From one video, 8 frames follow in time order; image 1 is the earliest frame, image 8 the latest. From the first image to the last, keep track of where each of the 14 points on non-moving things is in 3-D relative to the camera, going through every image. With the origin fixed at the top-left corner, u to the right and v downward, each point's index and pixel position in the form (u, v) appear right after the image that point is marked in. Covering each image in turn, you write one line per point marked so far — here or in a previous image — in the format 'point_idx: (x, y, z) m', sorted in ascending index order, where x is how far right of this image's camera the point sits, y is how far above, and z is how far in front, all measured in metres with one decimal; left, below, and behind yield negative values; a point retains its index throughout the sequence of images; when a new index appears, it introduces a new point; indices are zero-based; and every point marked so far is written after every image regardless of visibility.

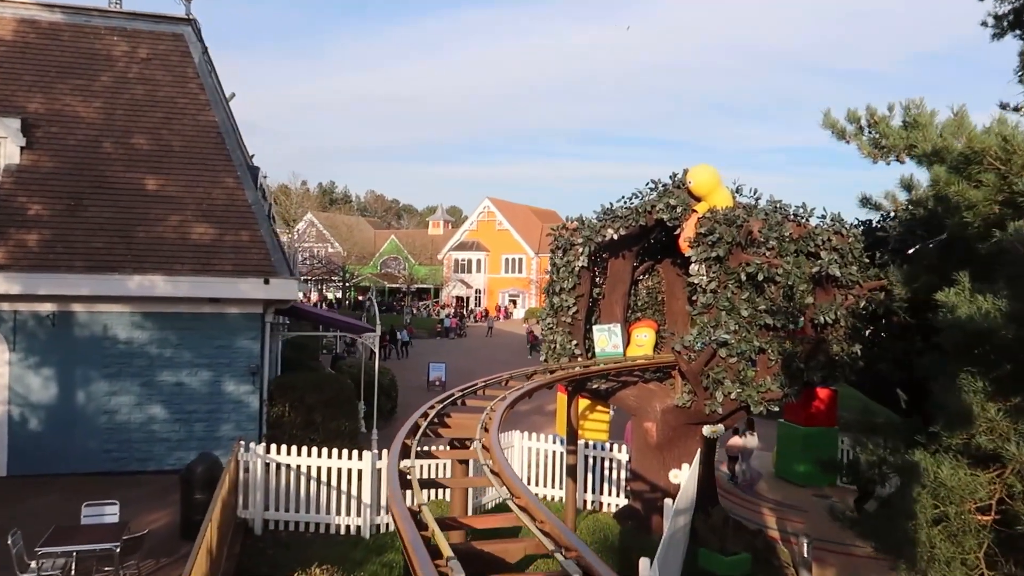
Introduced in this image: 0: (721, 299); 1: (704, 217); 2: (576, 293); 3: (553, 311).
0: (+2.2, -0.1, +8.2) m
1: (+2.1, +0.8, +8.6) m
2: (+0.8, -0.1, +10.1) m
3: (+0.5, -0.3, +10.2) m
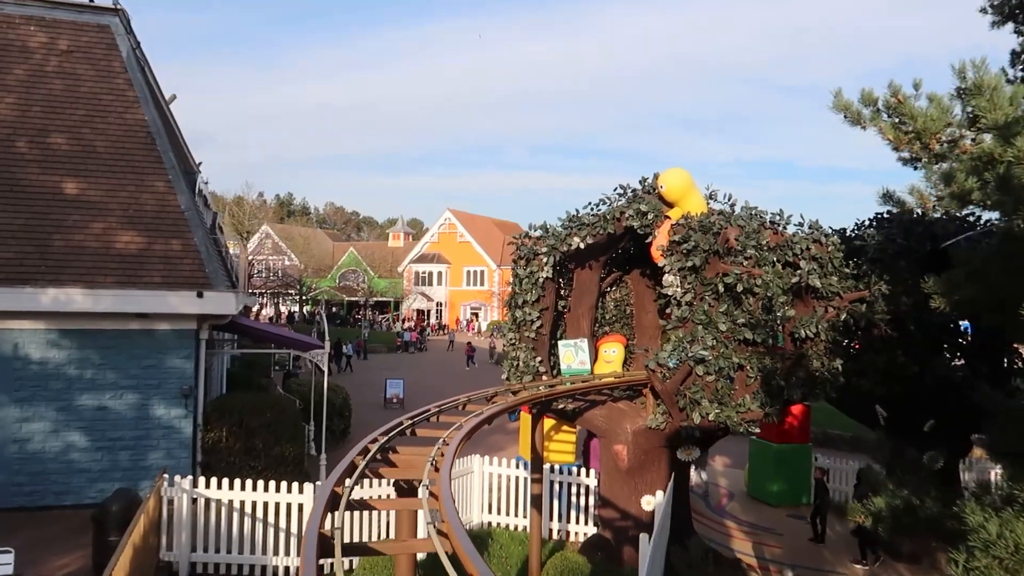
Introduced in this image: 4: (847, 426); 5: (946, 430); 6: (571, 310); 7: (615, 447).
0: (+1.8, -0.2, +7.5) m
1: (+1.7, +0.7, +7.9) m
2: (+0.3, -0.2, +9.4) m
3: (0.0, -0.5, +9.5) m
4: (+7.7, -3.2, +18.1) m
5: (+5.4, -1.8, +9.9) m
6: (+0.7, -0.3, +10.0) m
7: (+1.1, -1.8, +8.8) m
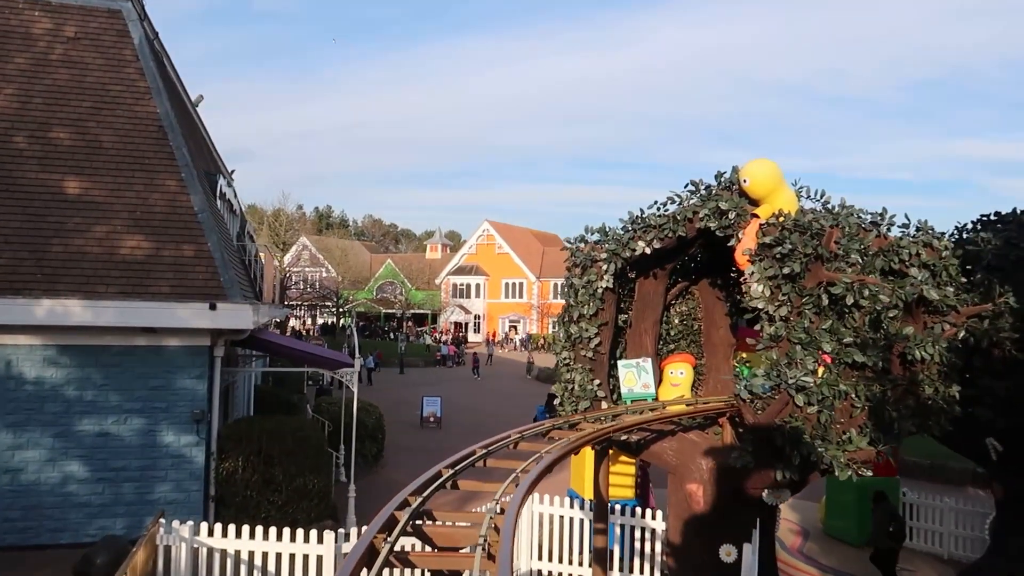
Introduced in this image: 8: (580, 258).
0: (+2.2, -0.3, +6.2) m
1: (+2.1, +0.6, +6.6) m
2: (+0.9, -0.3, +8.1) m
3: (+0.6, -0.6, +8.3) m
4: (+8.7, -3.4, +16.5) m
5: (+5.9, -1.9, +8.4) m
6: (+1.3, -0.4, +8.7) m
7: (+1.7, -1.9, +7.5) m
8: (+0.7, +0.3, +8.2) m
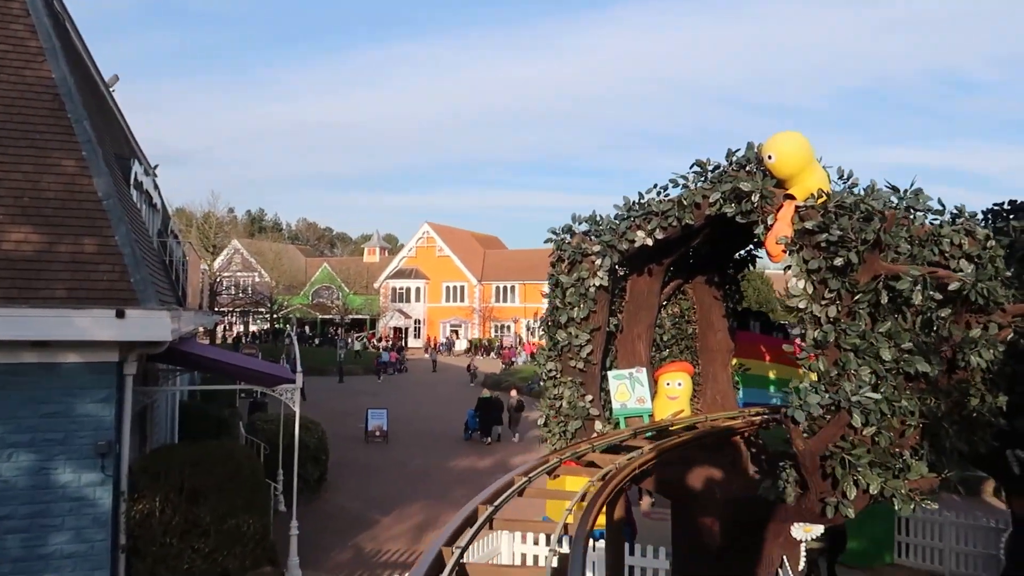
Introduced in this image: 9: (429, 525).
0: (+2.2, -0.3, +5.1) m
1: (+2.1, +0.6, +5.5) m
2: (+0.7, -0.3, +6.9) m
3: (+0.4, -0.6, +7.0) m
4: (+7.8, -3.4, +15.9) m
5: (+5.7, -1.8, +7.6) m
6: (+1.1, -0.4, +7.5) m
7: (+1.5, -1.9, +6.4) m
8: (+0.5, +0.3, +6.9) m
9: (-1.2, -3.3, +11.1) m
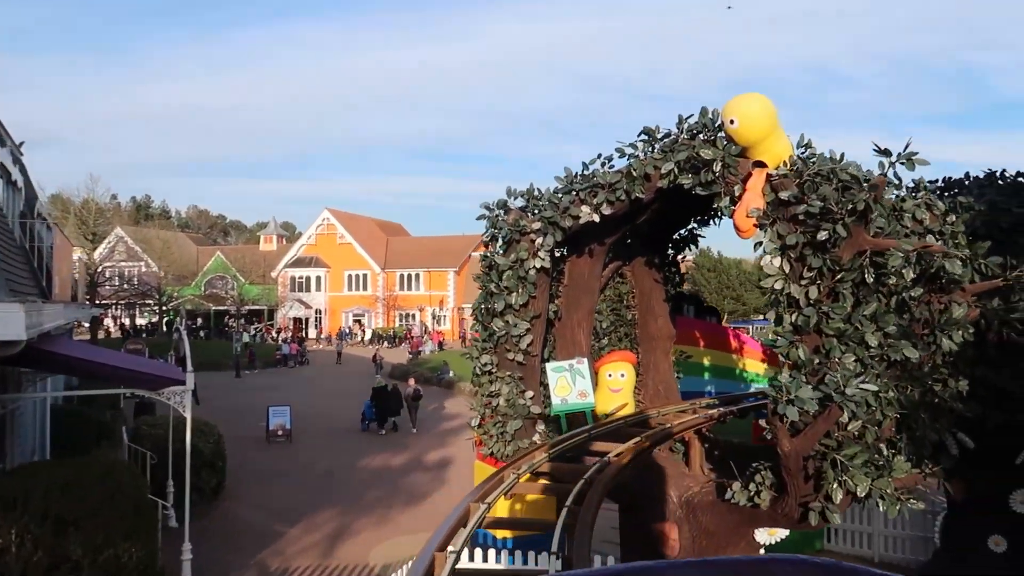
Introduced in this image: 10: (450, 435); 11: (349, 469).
0: (+1.8, -0.2, +4.5) m
1: (+1.7, +0.7, +4.9) m
2: (+0.1, -0.2, +6.2) m
3: (-0.2, -0.4, +6.2) m
4: (+6.1, -3.1, +15.9) m
5: (+5.1, -1.6, +7.4) m
6: (+0.4, -0.3, +6.8) m
7: (+1.1, -1.7, +5.7) m
8: (-0.1, +0.5, +6.1) m
9: (-2.2, -3.2, +10.1) m
10: (-1.4, -3.3, +17.9) m
11: (-2.9, -3.3, +14.2) m
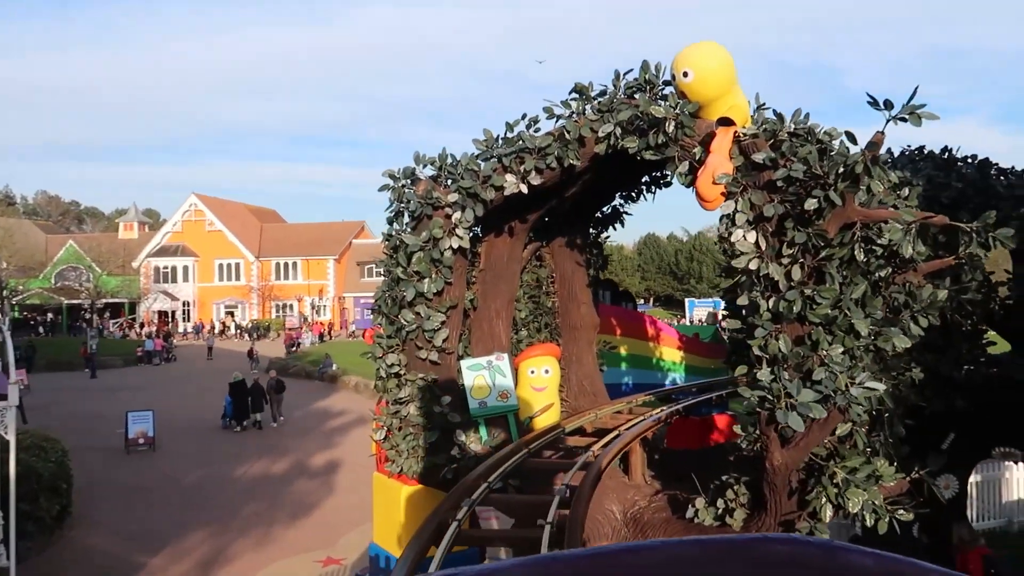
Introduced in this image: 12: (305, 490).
0: (+1.5, -0.1, +3.8) m
1: (+1.2, +0.8, +4.1) m
2: (-0.5, -0.1, +5.2) m
3: (-0.7, -0.3, +5.2) m
4: (+4.0, -2.7, +15.8) m
5: (+4.2, -1.4, +7.2) m
6: (-0.2, -0.2, +5.8) m
7: (+0.6, -1.6, +4.9) m
8: (-0.6, +0.6, +5.1) m
9: (-3.3, -3.0, +8.7) m
10: (-3.7, -3.1, +16.6) m
11: (-4.7, -3.1, +12.7) m
12: (-3.2, -3.1, +12.3) m
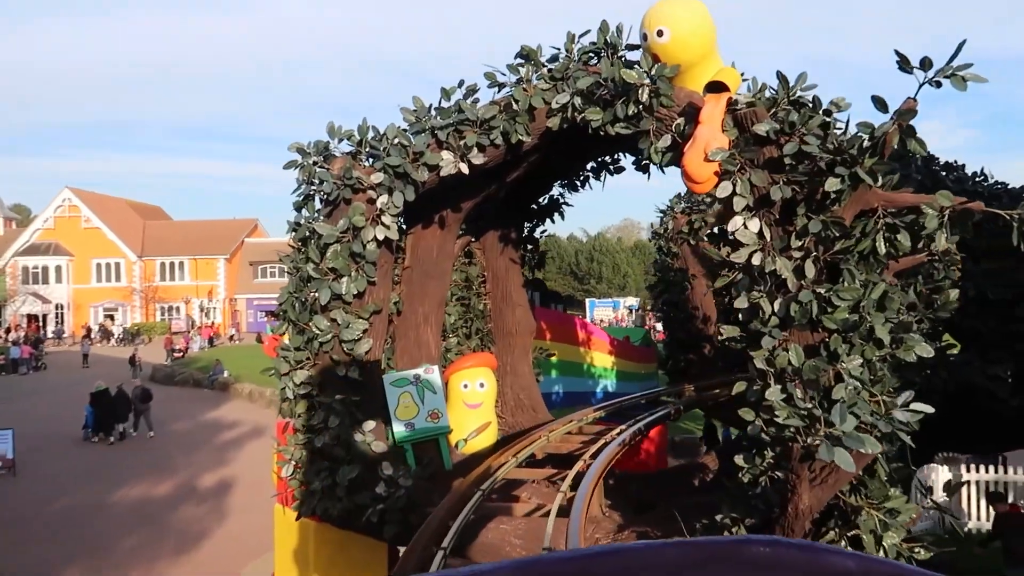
0: (+1.3, -0.1, +3.2) m
1: (+1.0, +0.8, +3.4) m
2: (-0.8, -0.1, +4.2) m
3: (-1.1, -0.3, +4.2) m
4: (+2.3, -2.7, +15.3) m
5: (+3.6, -1.4, +6.9) m
6: (-0.7, -0.2, +4.9) m
7: (+0.2, -1.6, +4.1) m
8: (-1.0, +0.5, +4.1) m
9: (-4.1, -3.0, +7.4) m
10: (-5.5, -3.1, +15.2) m
11: (-5.9, -3.1, +11.2) m
12: (-4.4, -3.2, +11.0) m
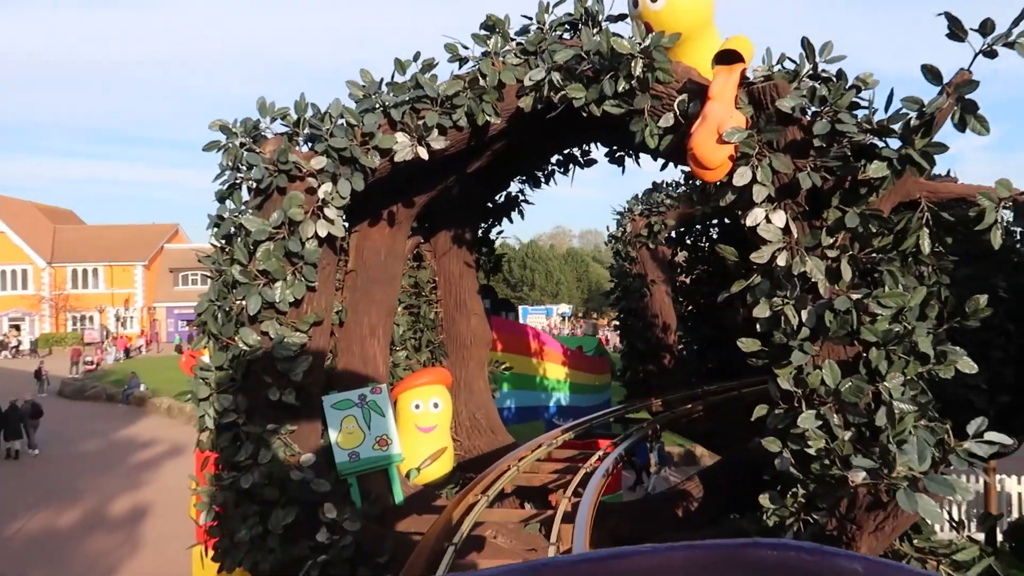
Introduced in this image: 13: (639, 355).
0: (+1.2, -0.1, +2.7) m
1: (+0.9, +0.8, +2.9) m
2: (-1.0, -0.1, +3.6) m
3: (-1.2, -0.4, +3.5) m
4: (+1.2, -2.9, +14.9) m
5: (+3.2, -1.5, +6.5) m
6: (-0.9, -0.2, +4.3) m
7: (+0.1, -1.6, +3.5) m
8: (-1.1, +0.5, +3.5) m
9: (-4.5, -3.1, +6.4) m
10: (-6.6, -3.3, +14.0) m
11: (-6.7, -3.2, +10.0) m
12: (-5.2, -3.3, +9.9) m
13: (+1.3, -0.7, +7.8) m
